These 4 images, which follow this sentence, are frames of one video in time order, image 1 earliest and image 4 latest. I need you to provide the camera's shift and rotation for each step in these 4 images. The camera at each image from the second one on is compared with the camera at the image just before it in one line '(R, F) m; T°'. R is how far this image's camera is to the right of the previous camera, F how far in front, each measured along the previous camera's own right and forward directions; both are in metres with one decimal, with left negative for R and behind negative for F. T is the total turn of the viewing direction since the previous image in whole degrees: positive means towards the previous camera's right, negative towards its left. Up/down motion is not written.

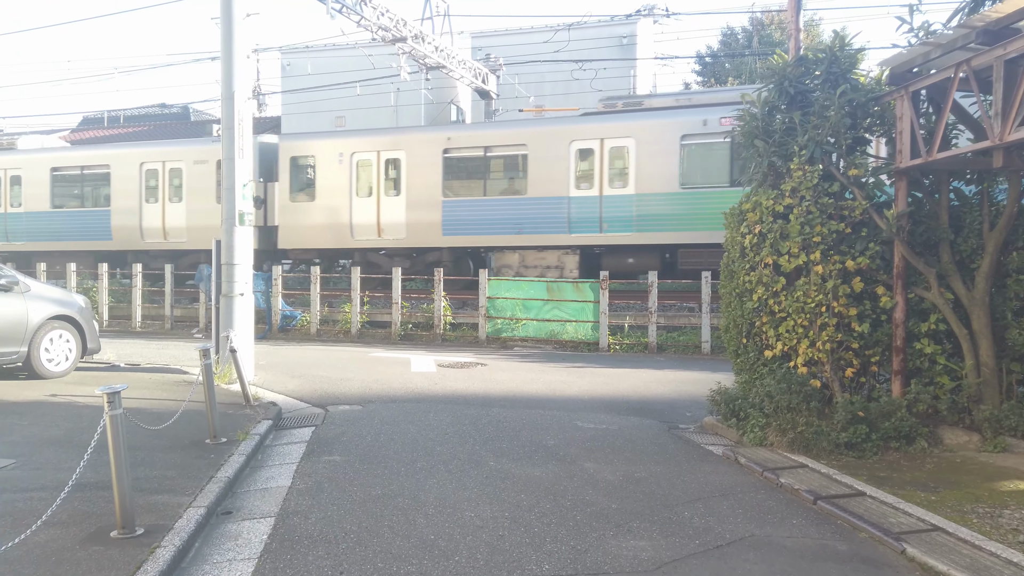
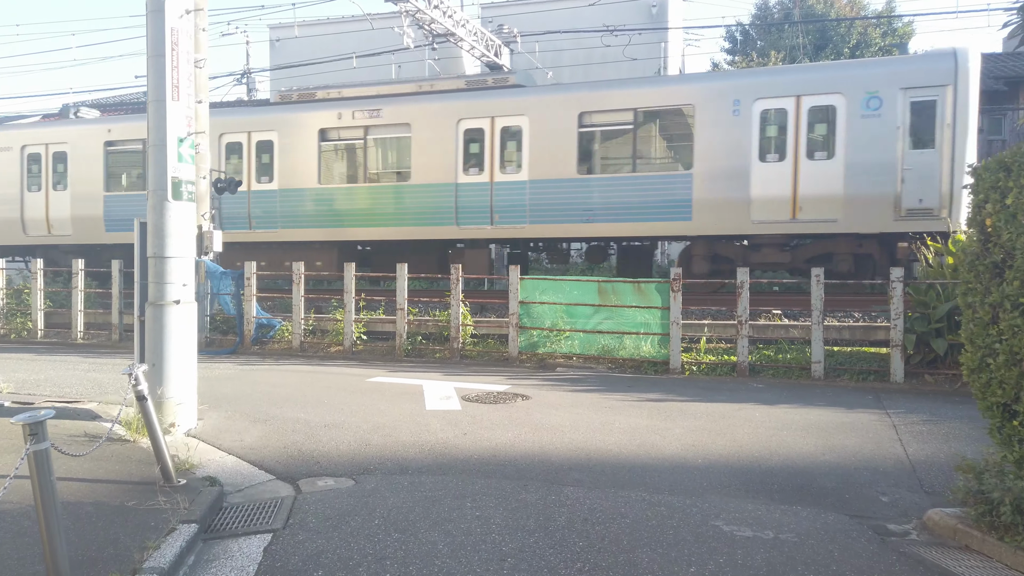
(-0.6, +3.5) m; 0°
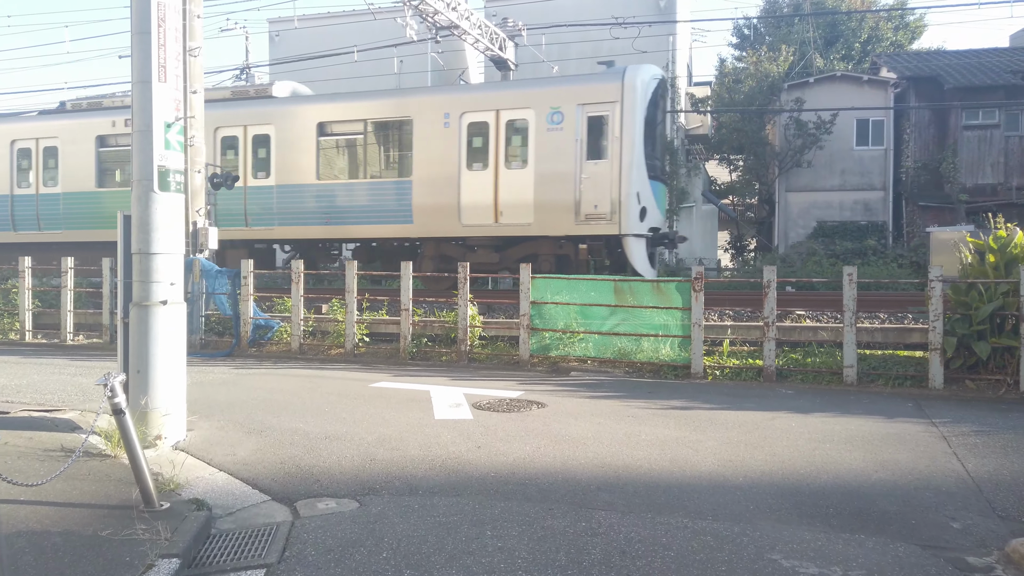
(-0.2, +0.6) m; 0°
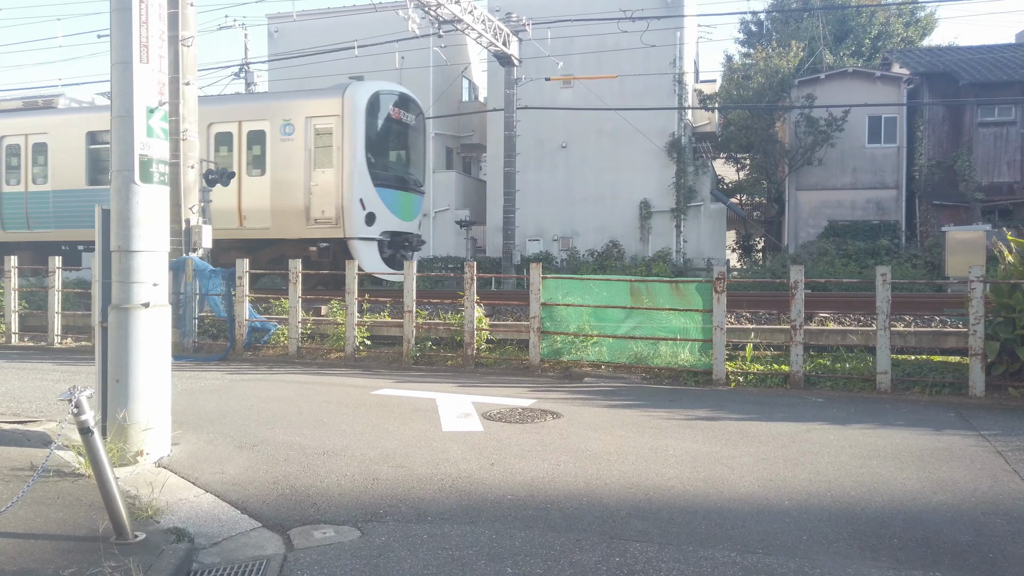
(-0.1, +0.6) m; 0°
